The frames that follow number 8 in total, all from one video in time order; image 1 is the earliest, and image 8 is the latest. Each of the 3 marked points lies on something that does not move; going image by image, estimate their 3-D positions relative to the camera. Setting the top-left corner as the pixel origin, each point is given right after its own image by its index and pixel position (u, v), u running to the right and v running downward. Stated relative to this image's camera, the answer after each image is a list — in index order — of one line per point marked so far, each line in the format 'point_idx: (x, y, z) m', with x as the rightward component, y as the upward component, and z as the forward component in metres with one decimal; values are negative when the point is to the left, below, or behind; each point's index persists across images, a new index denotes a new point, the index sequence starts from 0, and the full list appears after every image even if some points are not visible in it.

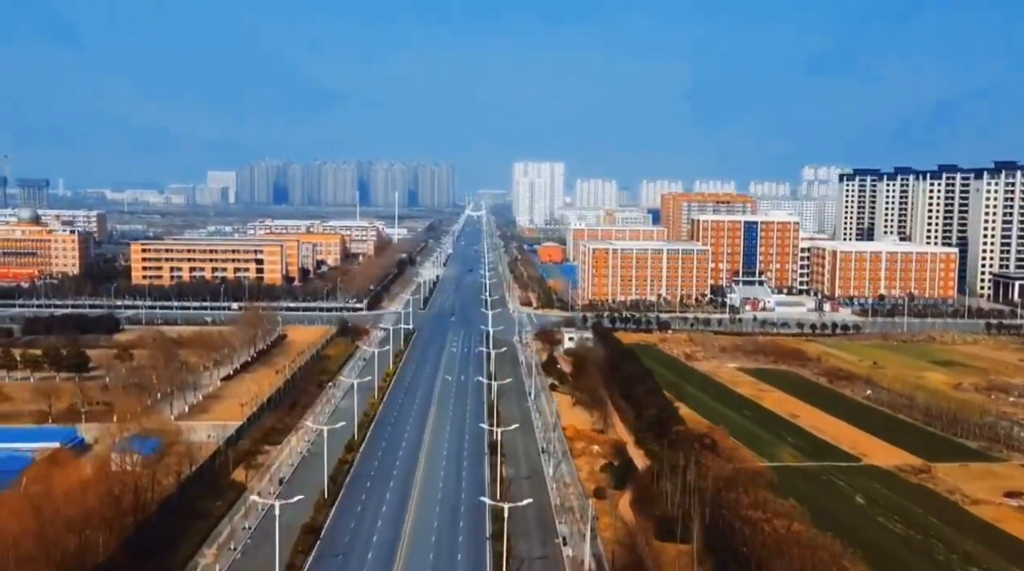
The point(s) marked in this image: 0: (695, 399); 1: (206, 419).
0: (+3.1, -2.0, +16.0) m
1: (-4.8, -2.1, +14.8) m
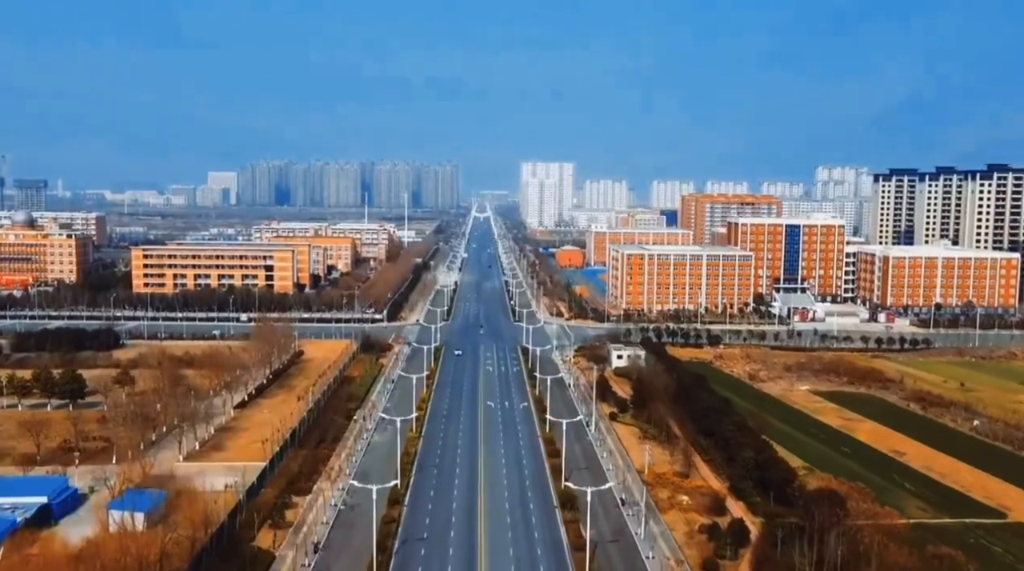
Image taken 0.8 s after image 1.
0: (+4.0, -2.2, +13.9) m
1: (-3.9, -2.3, +12.7) m
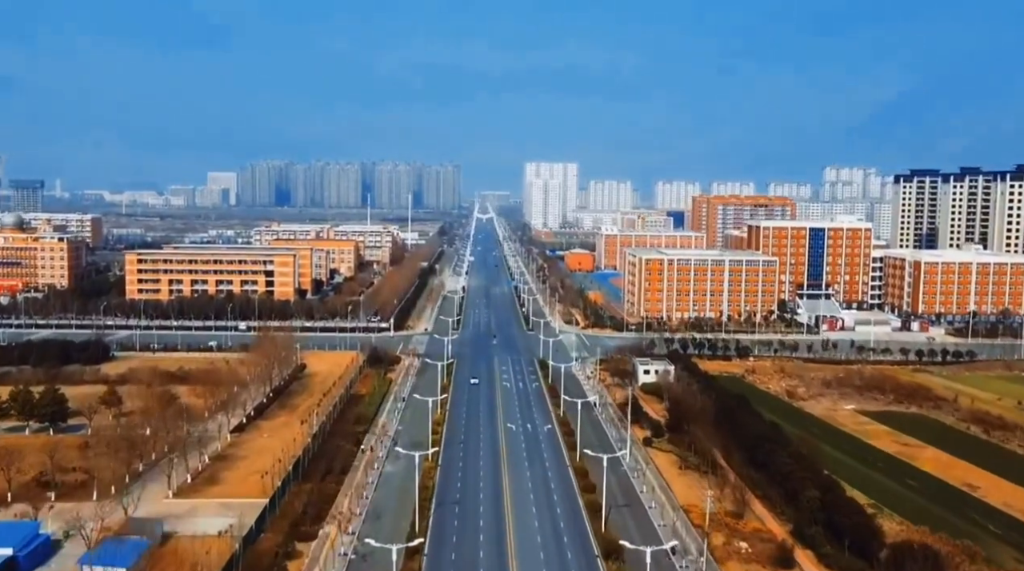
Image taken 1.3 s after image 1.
0: (+4.3, -2.4, +12.5) m
1: (-3.6, -2.5, +11.3) m
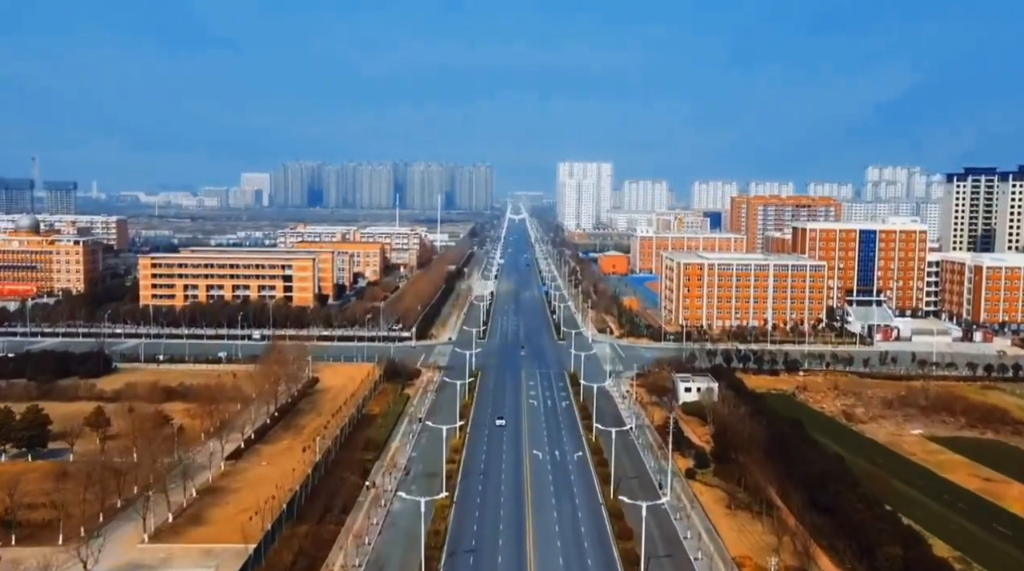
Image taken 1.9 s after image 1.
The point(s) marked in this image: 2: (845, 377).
0: (+4.6, -2.6, +10.8) m
1: (-3.3, -2.7, +9.9) m
2: (+6.6, -1.8, +18.7) m
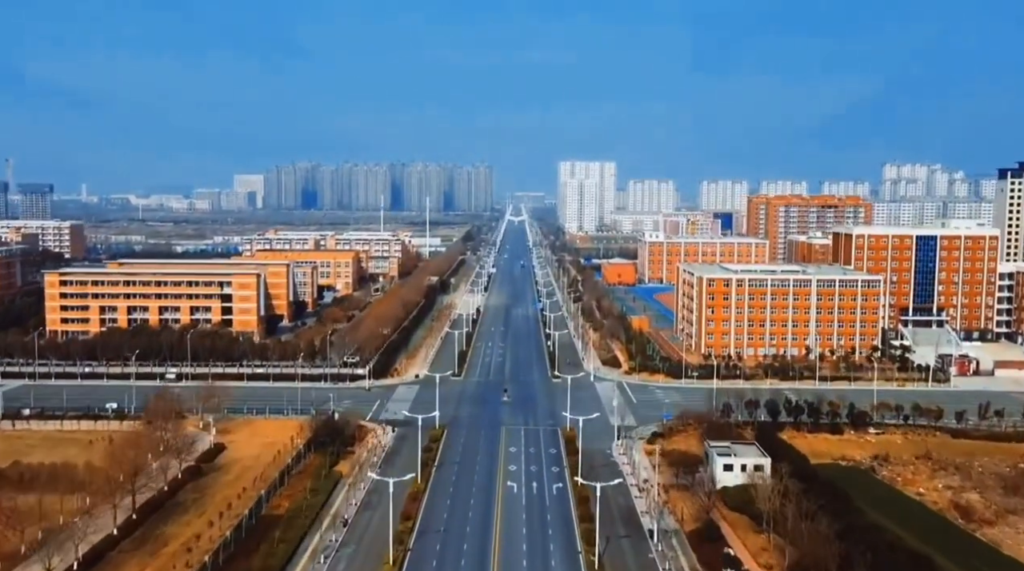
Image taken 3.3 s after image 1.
0: (+4.2, -3.0, +6.1) m
1: (-3.7, -3.1, +5.1) m
2: (+6.2, -2.2, +13.9) m
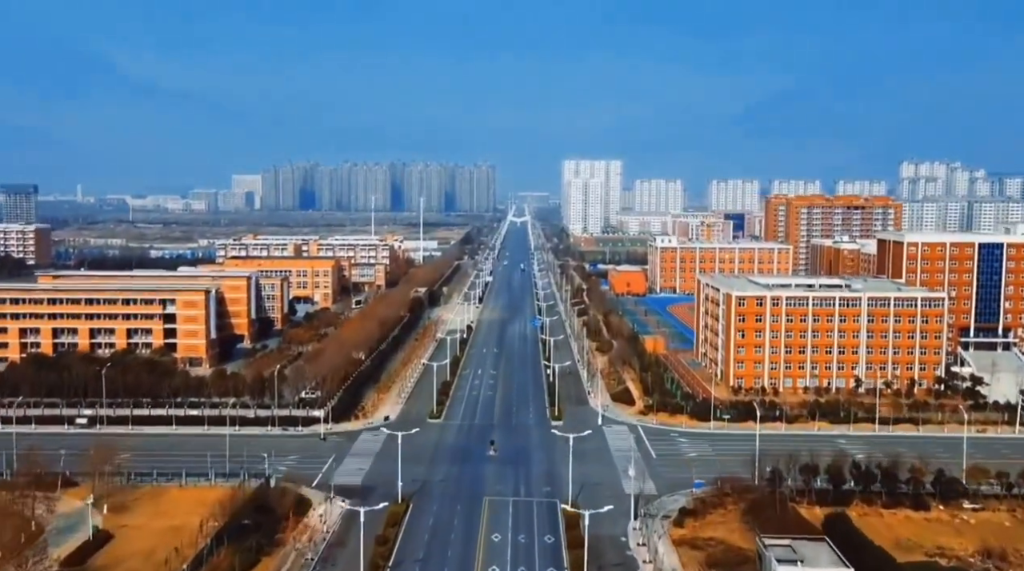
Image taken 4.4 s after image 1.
0: (+4.0, -3.4, +2.7) m
1: (-3.9, -3.5, +1.8) m
2: (+6.0, -2.6, +10.5) m
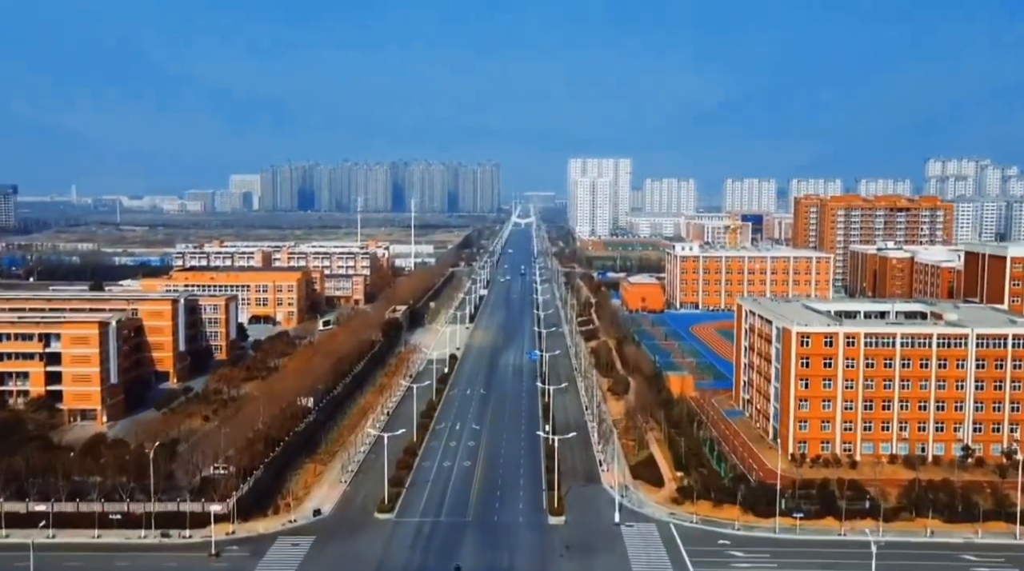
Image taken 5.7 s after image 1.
0: (+3.7, -3.8, -1.9) m
1: (-4.2, -4.0, -2.7) m
2: (+5.8, -3.0, +6.0) m
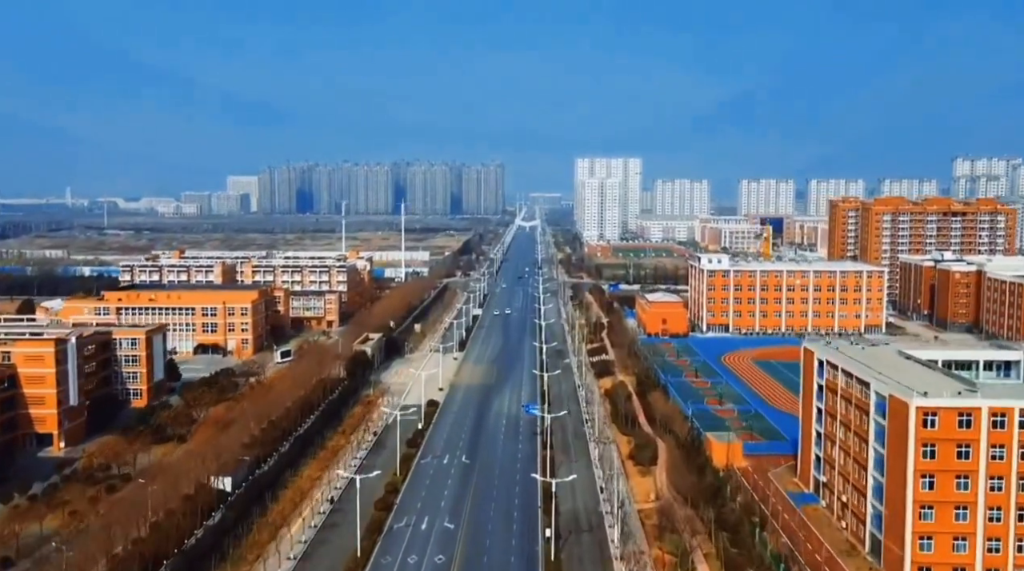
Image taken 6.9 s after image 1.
0: (+3.4, -4.3, -6.2) m
1: (-4.5, -4.4, -7.0) m
2: (+5.6, -3.5, +1.6) m
